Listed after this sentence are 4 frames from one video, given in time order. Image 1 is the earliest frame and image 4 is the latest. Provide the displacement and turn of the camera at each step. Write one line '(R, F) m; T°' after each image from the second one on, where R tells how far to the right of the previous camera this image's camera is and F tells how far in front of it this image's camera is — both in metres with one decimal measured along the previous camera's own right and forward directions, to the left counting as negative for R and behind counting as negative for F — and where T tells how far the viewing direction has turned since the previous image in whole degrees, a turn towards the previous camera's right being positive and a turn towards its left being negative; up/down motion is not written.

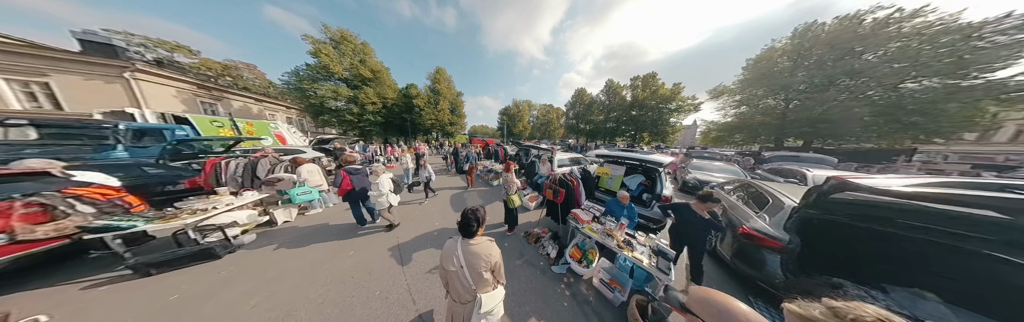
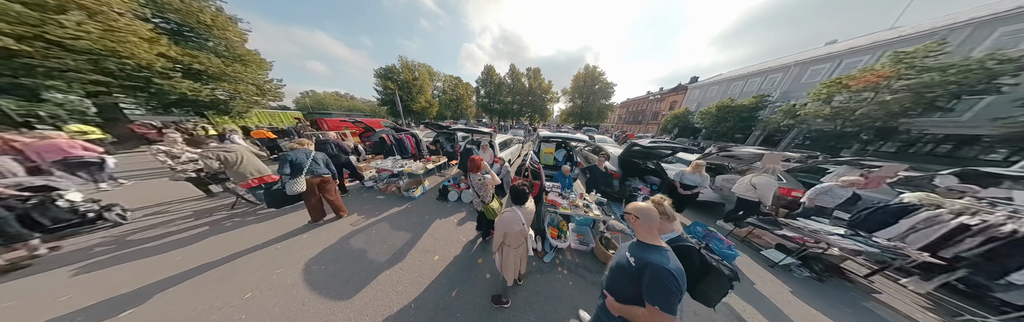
(-0.8, +1.0) m; +43°
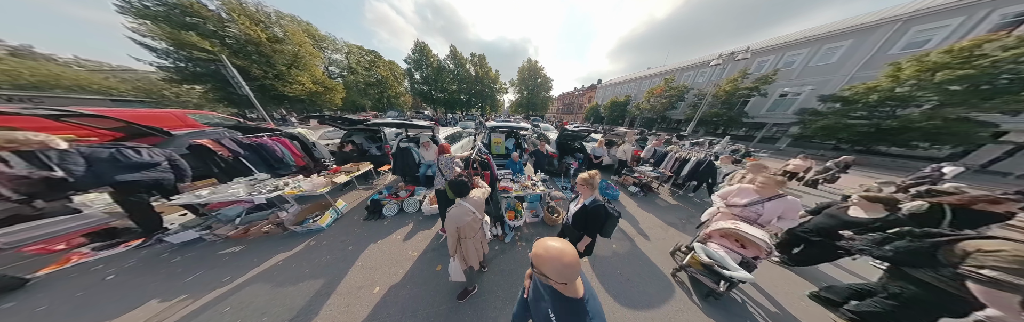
(-0.2, +0.2) m; +20°
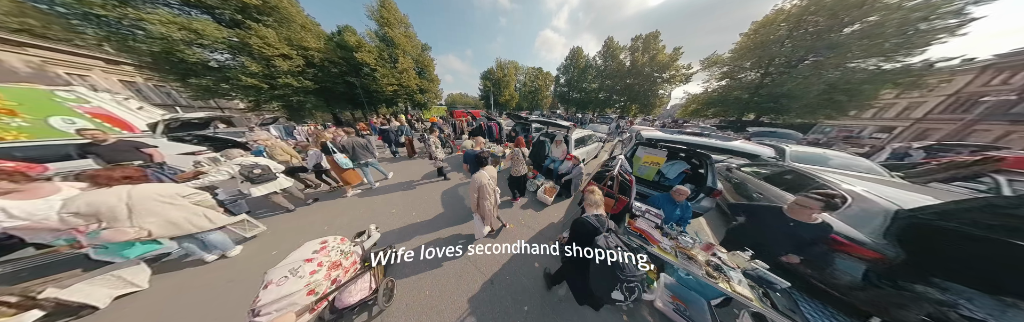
(+0.2, +0.3) m; -49°
